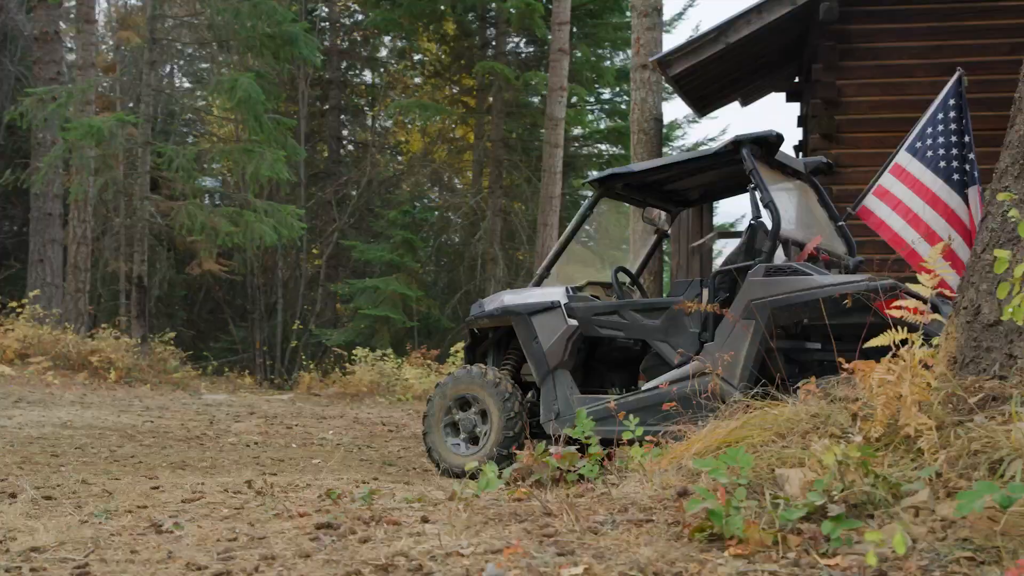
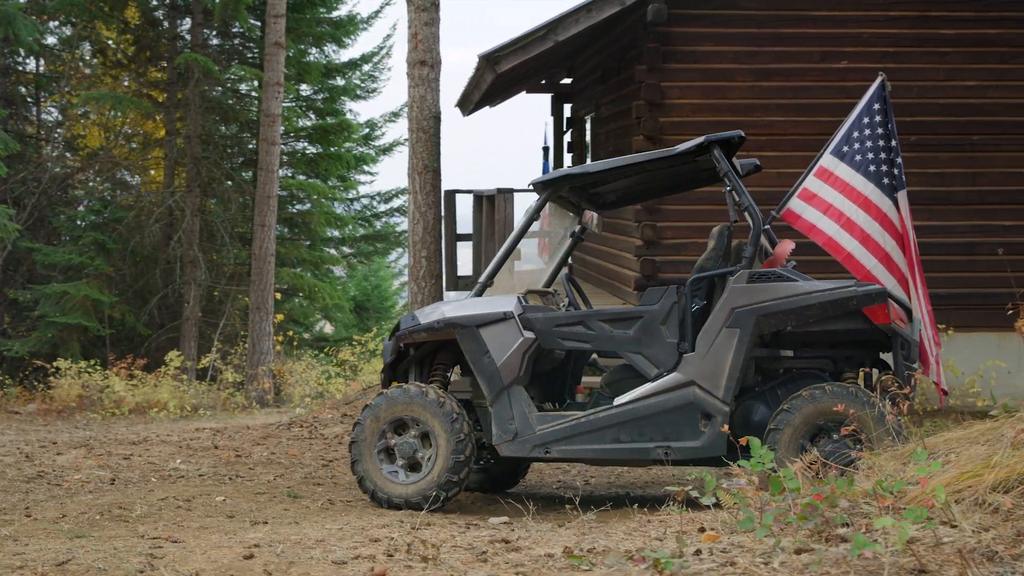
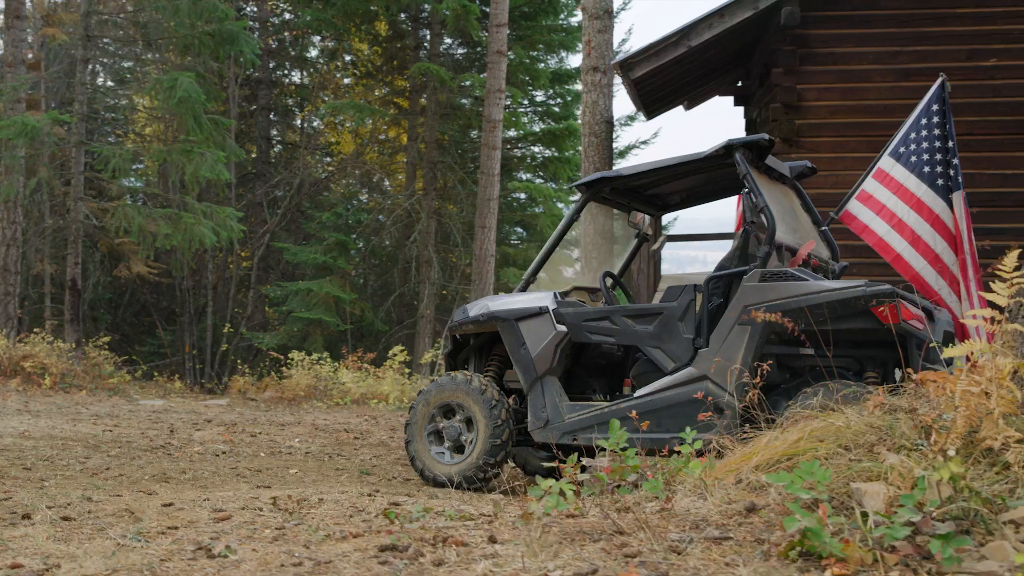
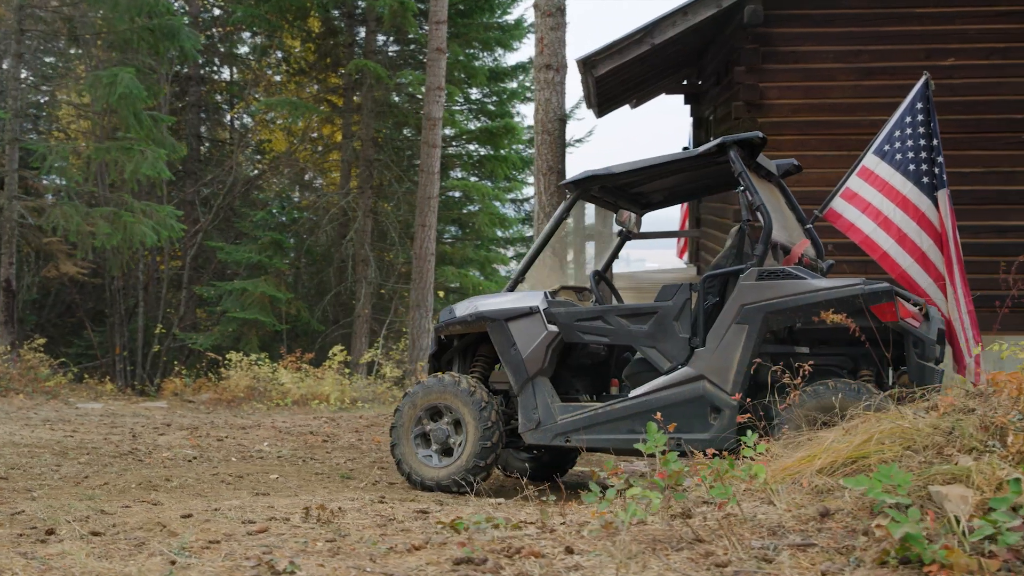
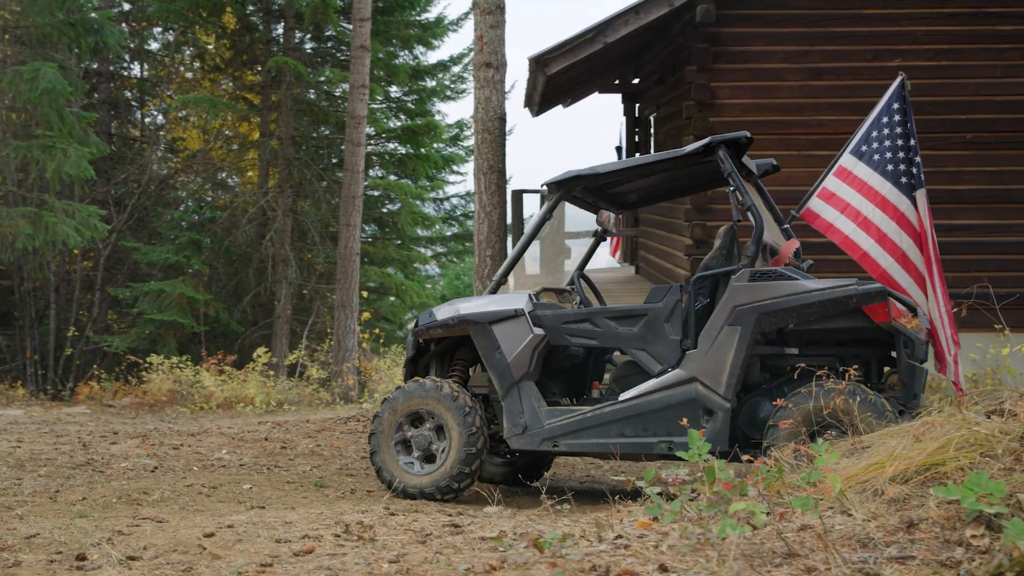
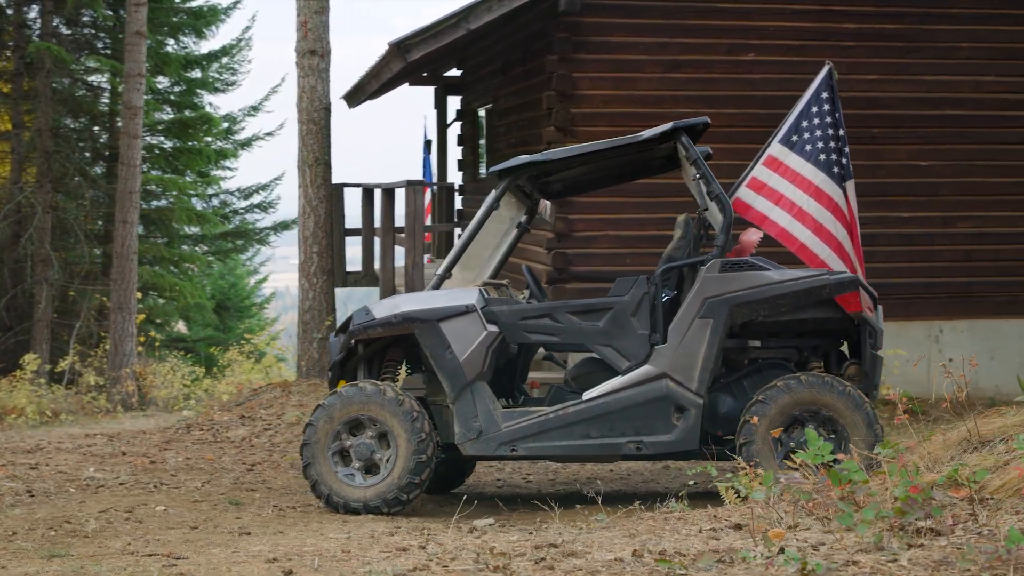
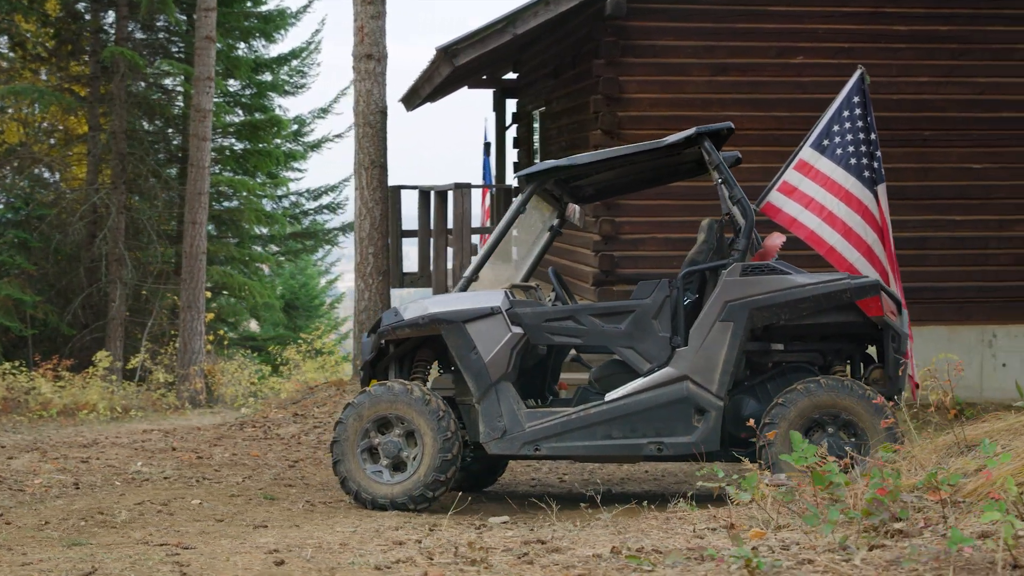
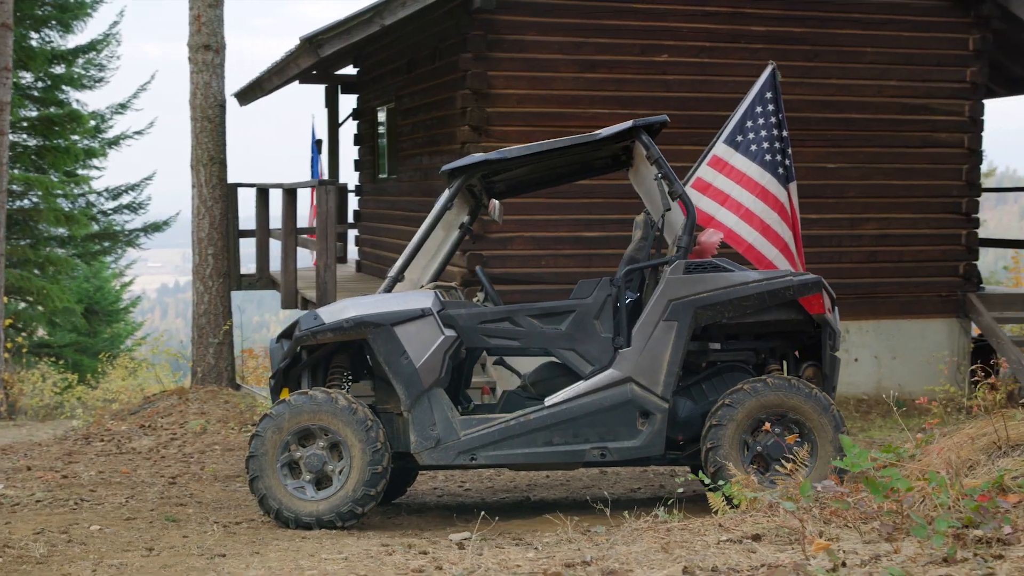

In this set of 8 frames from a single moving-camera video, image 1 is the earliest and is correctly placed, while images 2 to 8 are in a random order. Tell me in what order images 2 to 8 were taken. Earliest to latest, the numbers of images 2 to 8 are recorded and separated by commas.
3, 4, 5, 2, 7, 6, 8
